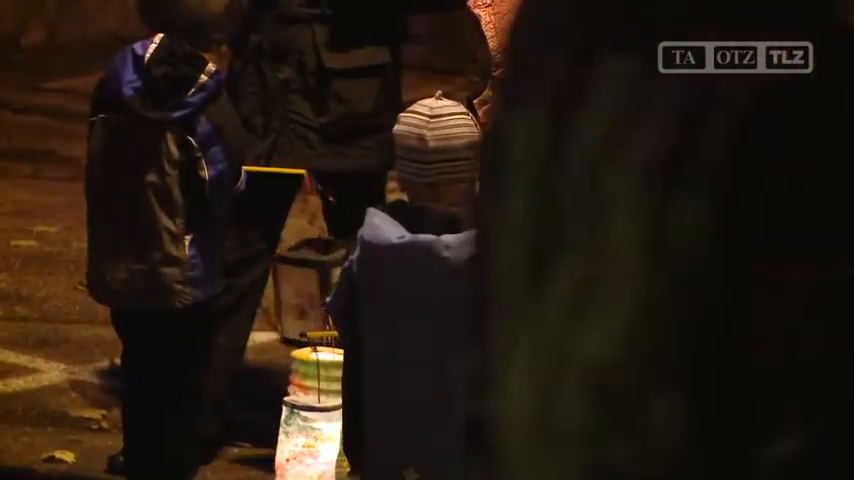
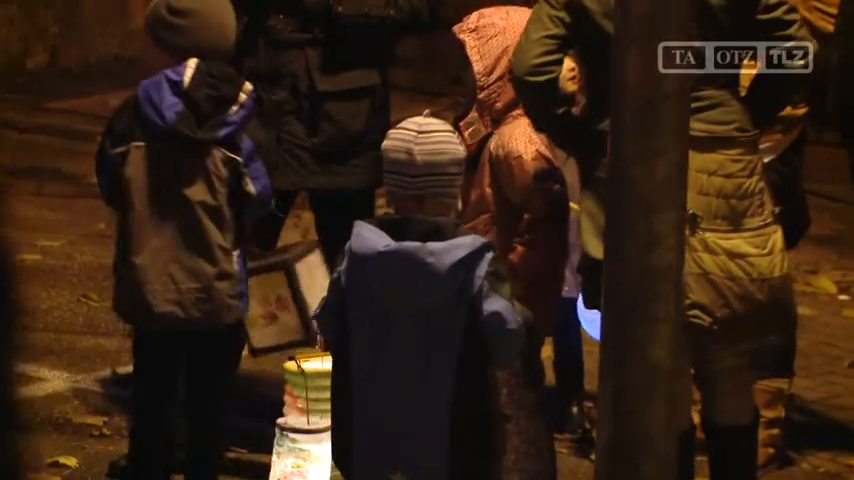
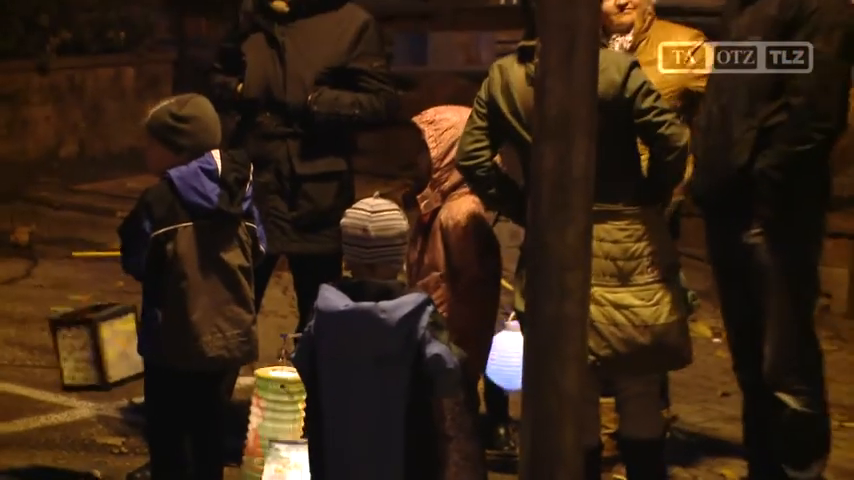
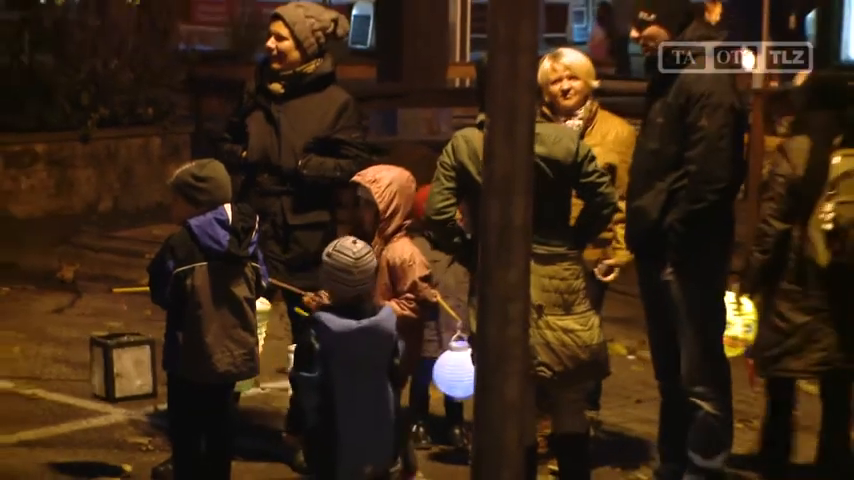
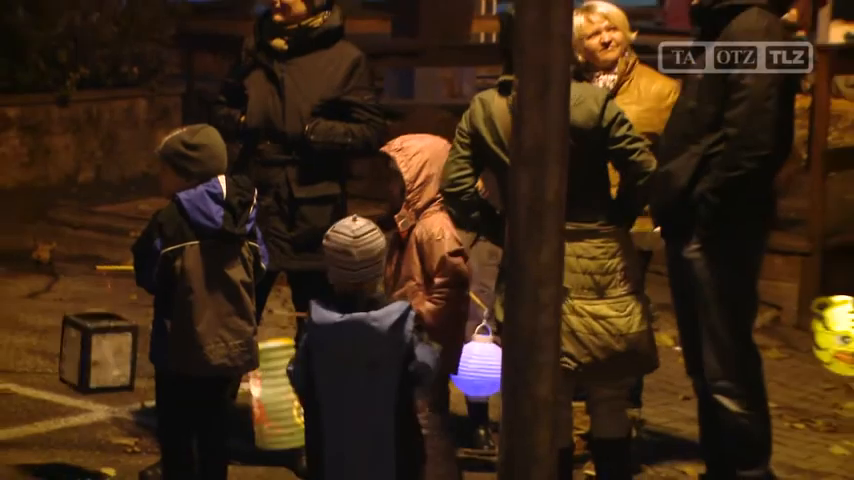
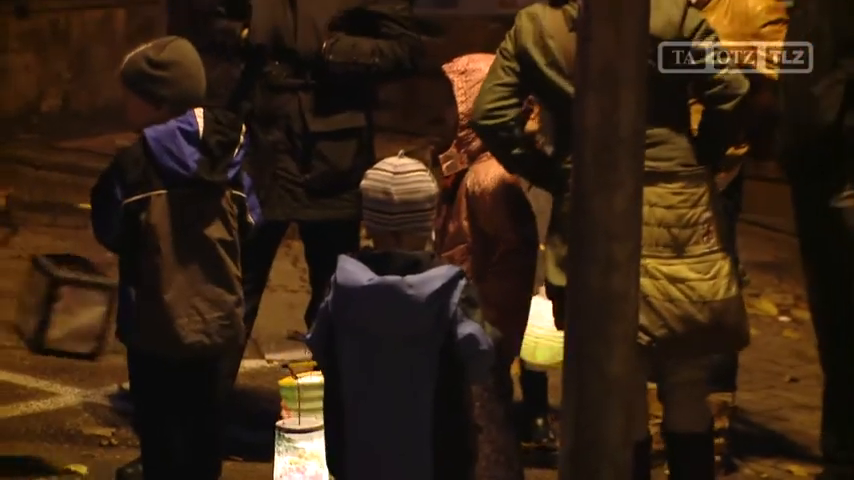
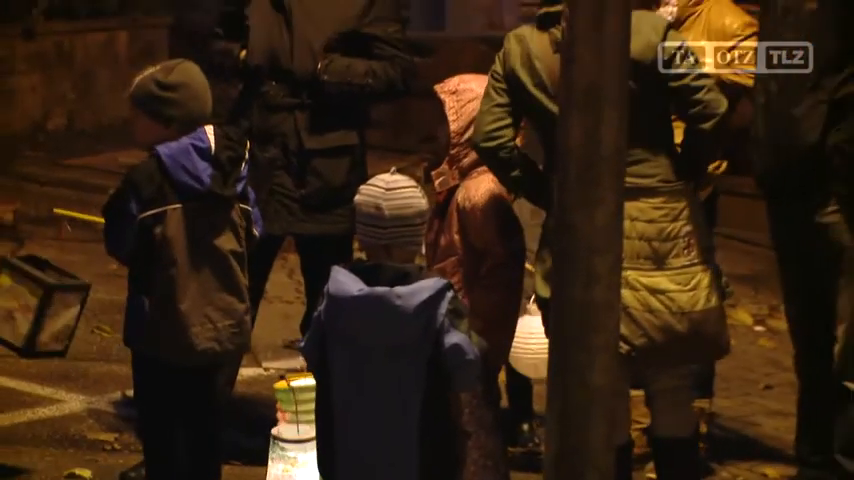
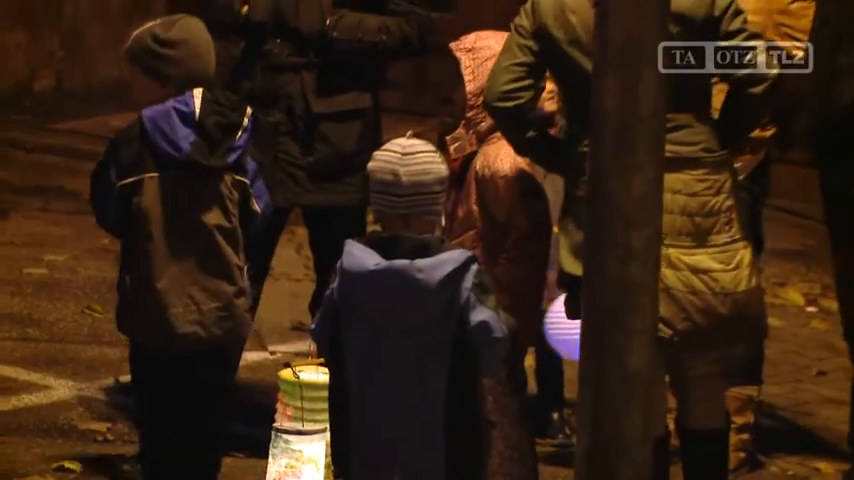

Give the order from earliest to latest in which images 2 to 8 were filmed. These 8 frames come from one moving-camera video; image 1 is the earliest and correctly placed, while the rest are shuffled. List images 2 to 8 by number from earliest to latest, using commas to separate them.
2, 8, 6, 7, 3, 5, 4
